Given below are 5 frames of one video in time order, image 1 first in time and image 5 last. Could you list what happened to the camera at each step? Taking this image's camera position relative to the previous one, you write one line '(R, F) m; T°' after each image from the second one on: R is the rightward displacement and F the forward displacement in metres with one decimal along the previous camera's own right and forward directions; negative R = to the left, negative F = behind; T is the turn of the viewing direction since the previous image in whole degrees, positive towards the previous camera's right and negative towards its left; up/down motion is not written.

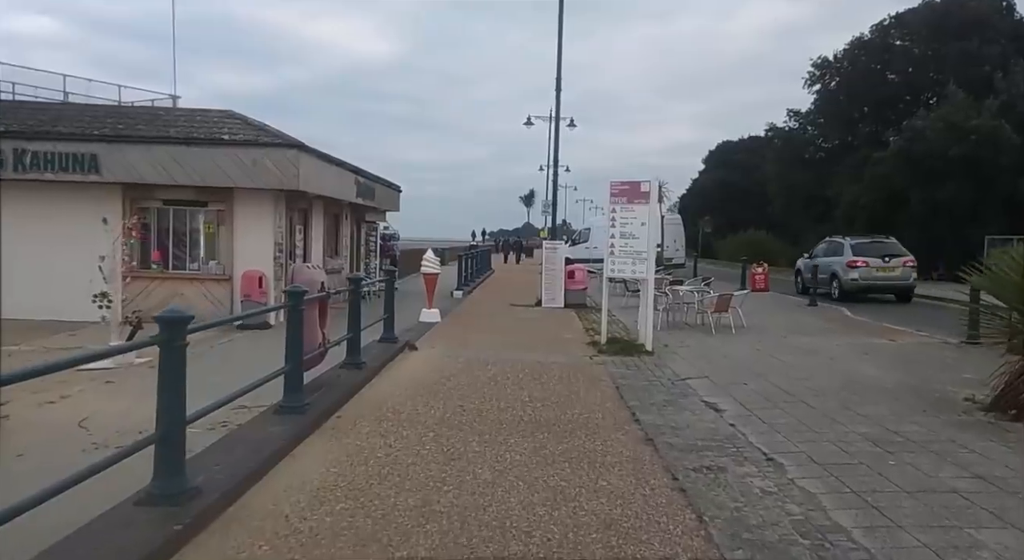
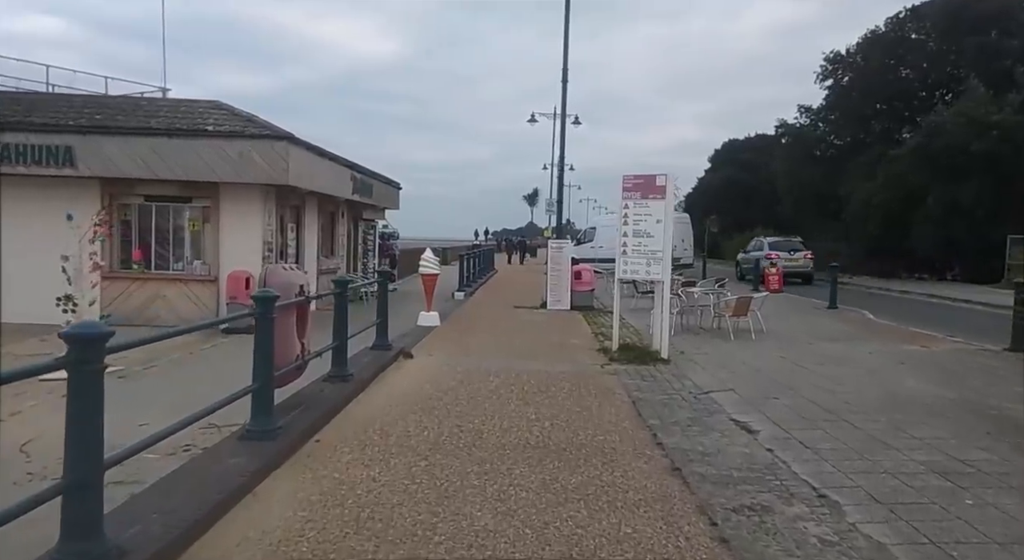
(0.0, +0.9) m; 0°
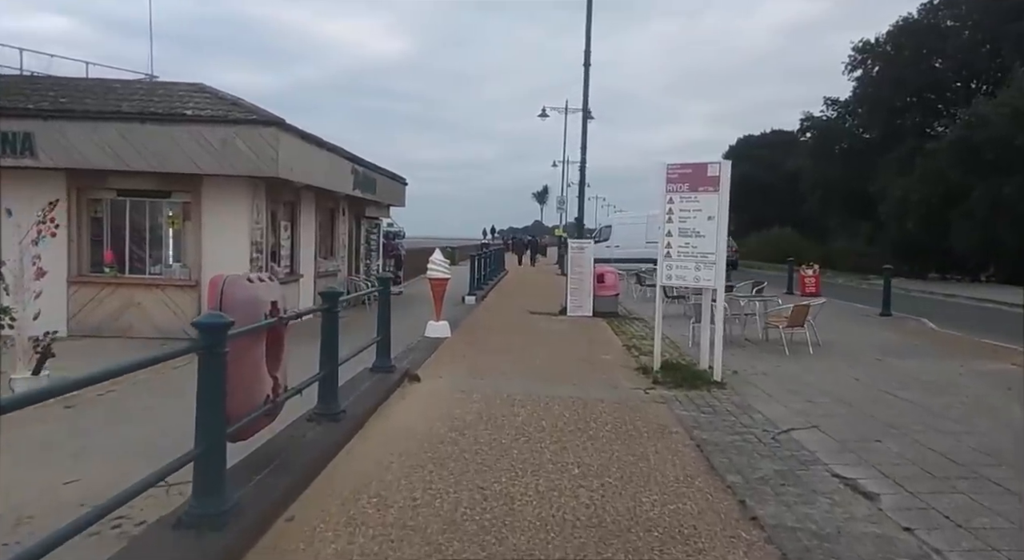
(-0.3, +1.6) m; -1°
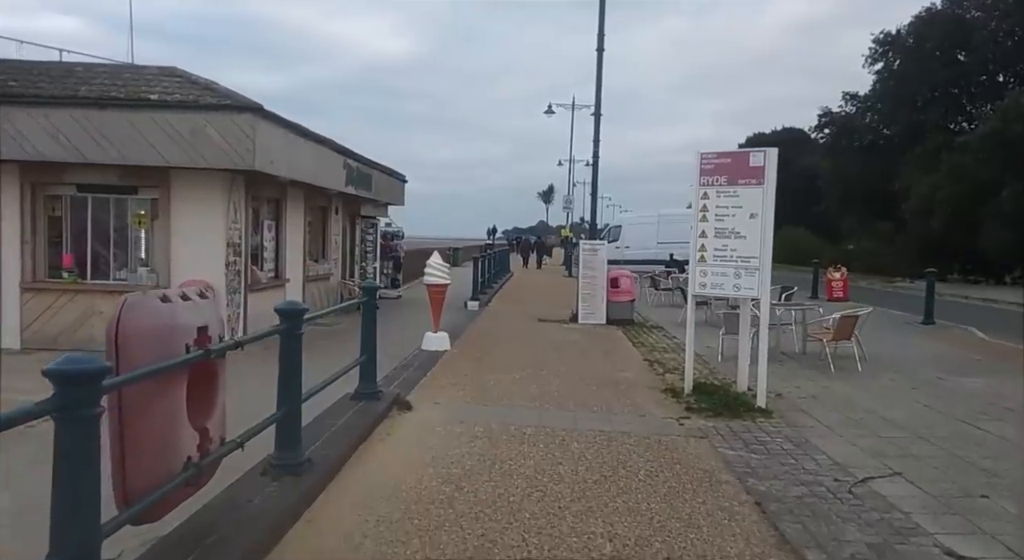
(0.0, +1.3) m; 0°
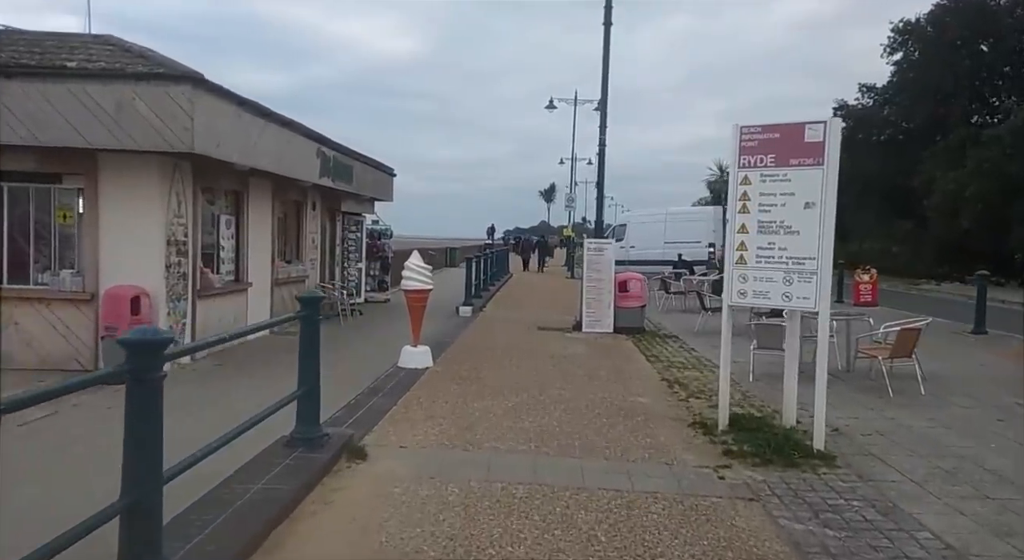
(+0.1, +1.6) m; 0°
